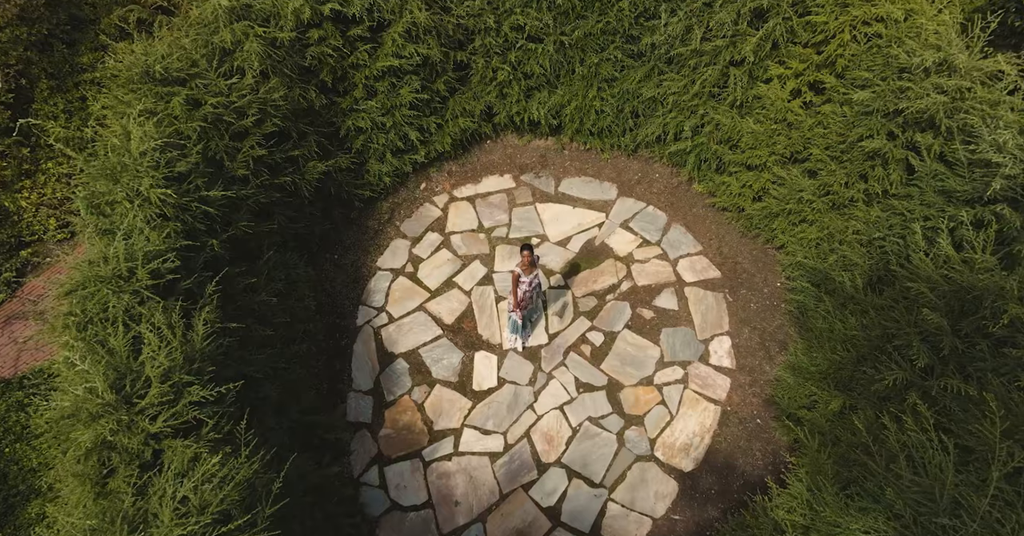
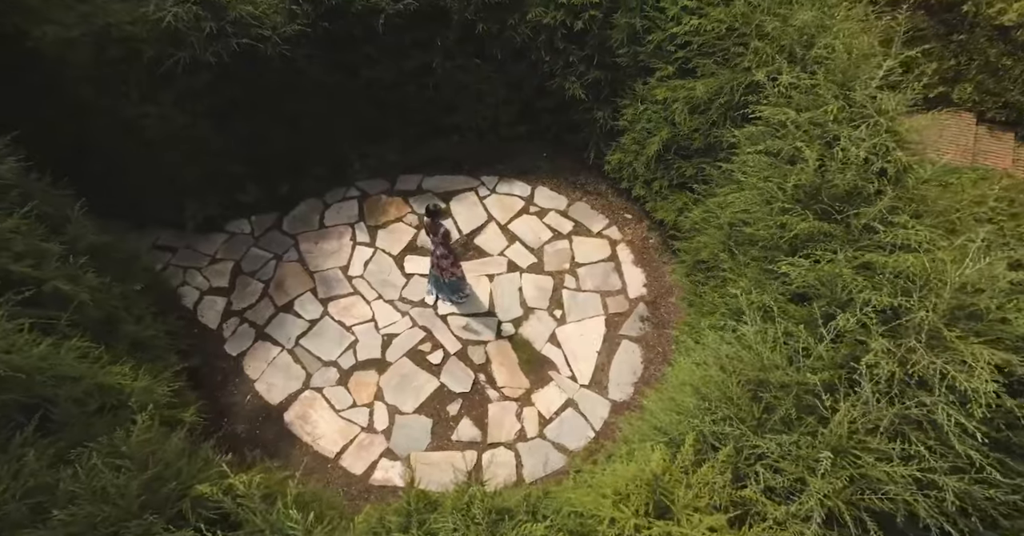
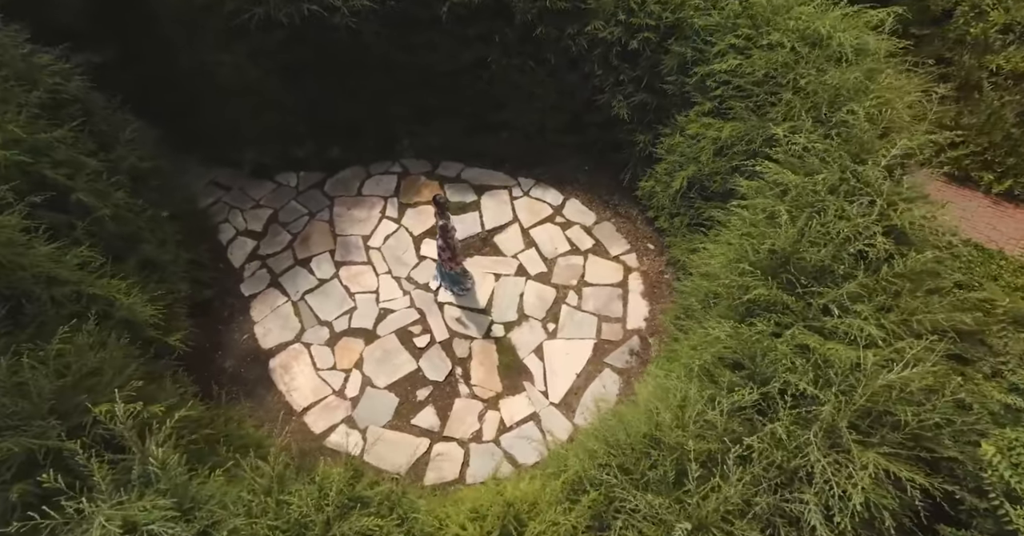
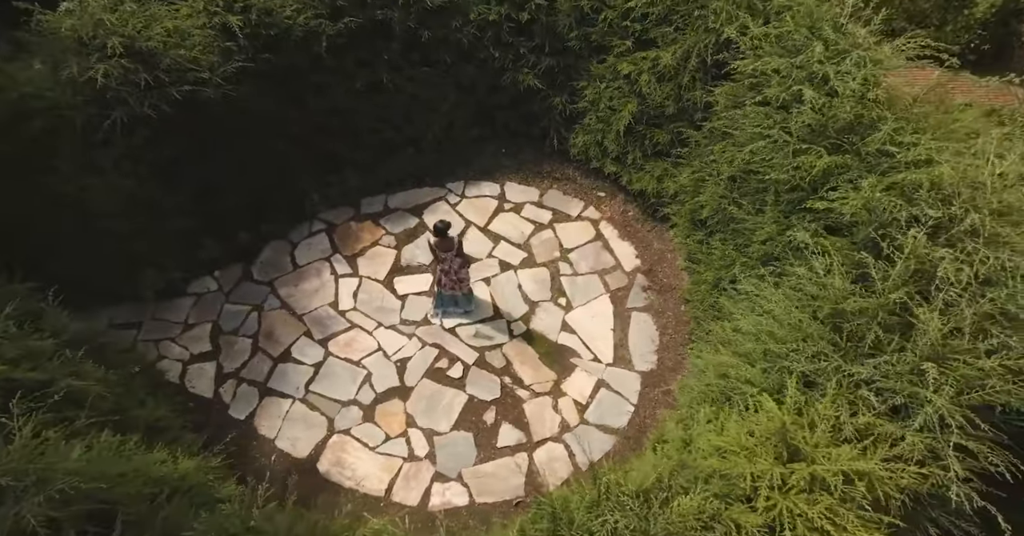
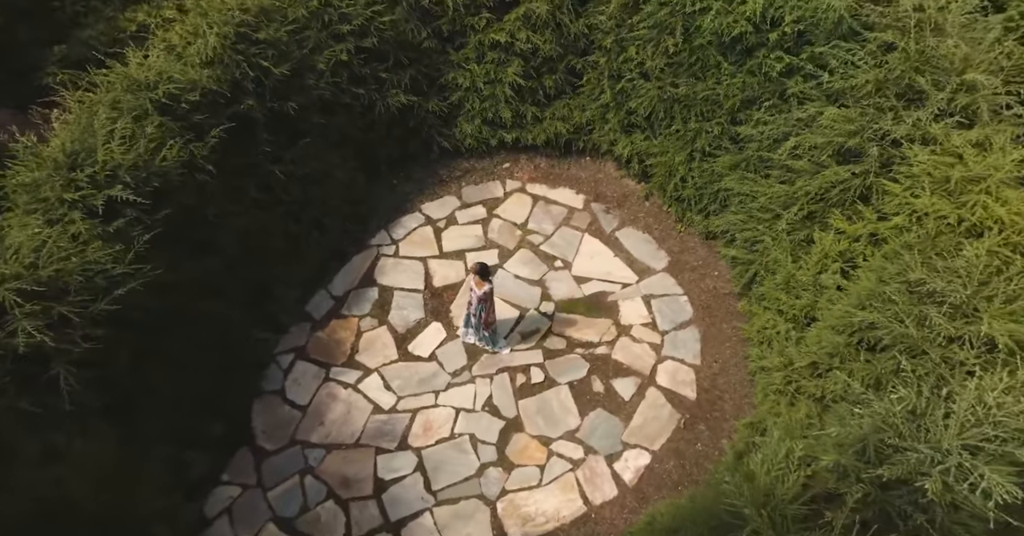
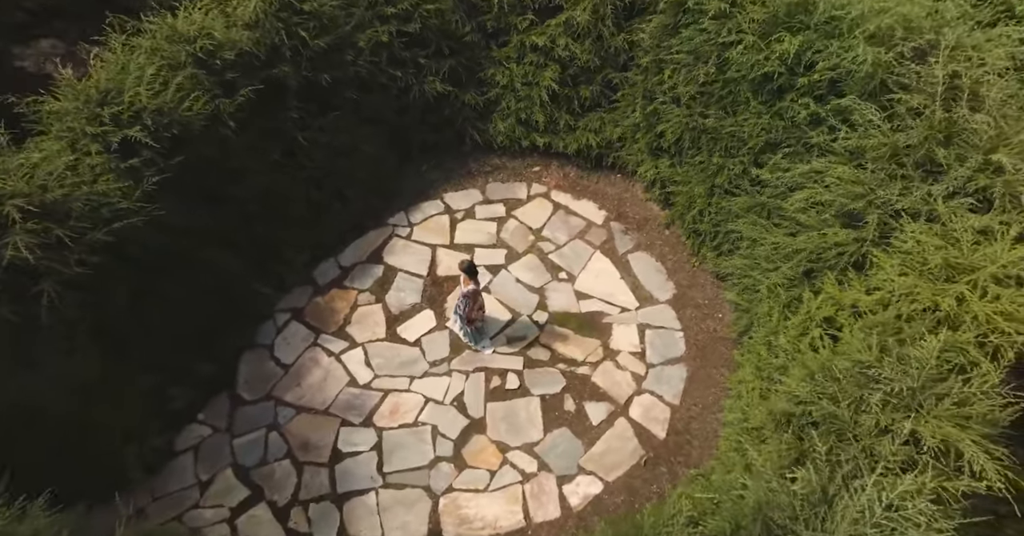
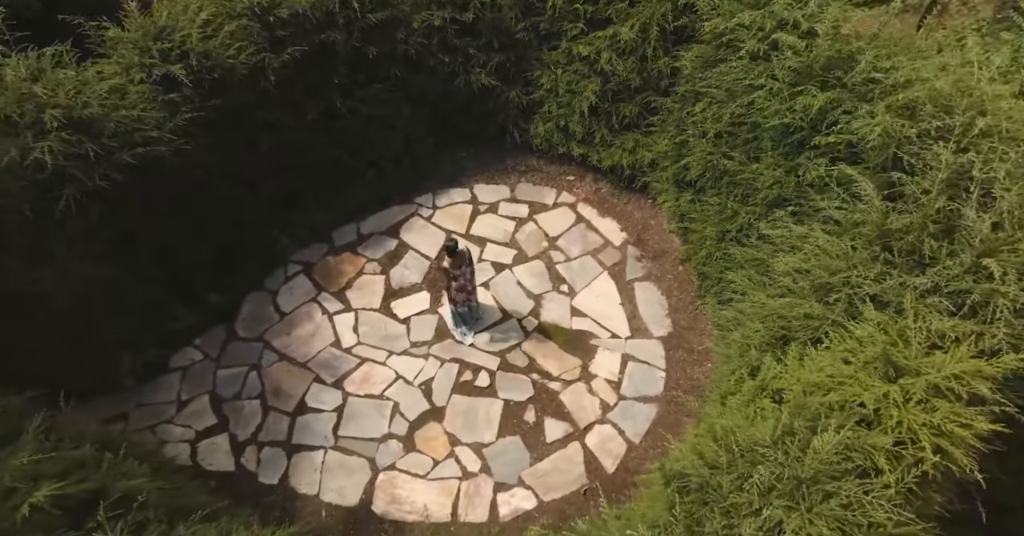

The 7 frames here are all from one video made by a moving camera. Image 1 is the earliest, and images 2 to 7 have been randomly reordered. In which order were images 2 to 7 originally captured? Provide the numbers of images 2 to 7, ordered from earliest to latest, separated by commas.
5, 6, 7, 4, 2, 3
